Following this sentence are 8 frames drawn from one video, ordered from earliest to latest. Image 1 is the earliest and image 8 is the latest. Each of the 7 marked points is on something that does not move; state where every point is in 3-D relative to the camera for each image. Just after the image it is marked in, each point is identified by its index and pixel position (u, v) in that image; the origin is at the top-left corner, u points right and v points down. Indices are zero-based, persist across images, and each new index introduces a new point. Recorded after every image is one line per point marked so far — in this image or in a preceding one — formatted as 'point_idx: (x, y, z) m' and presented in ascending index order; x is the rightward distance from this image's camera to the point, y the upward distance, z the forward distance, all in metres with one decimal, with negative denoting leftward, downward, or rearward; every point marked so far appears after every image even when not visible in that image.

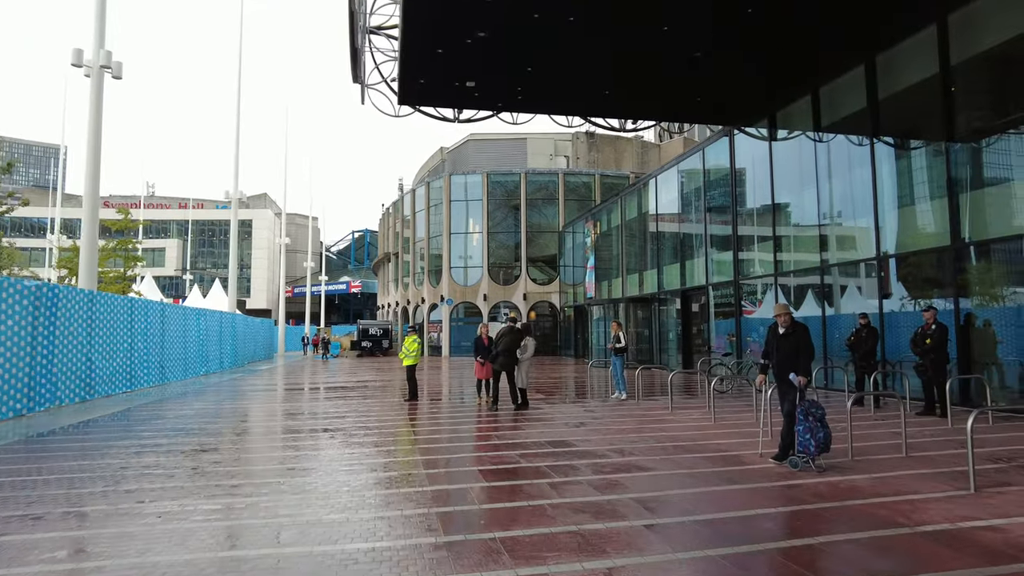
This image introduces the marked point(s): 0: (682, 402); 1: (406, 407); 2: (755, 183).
0: (+3.3, -2.2, +12.6) m
1: (-2.2, -2.4, +13.4) m
2: (+6.6, +2.6, +18.1) m
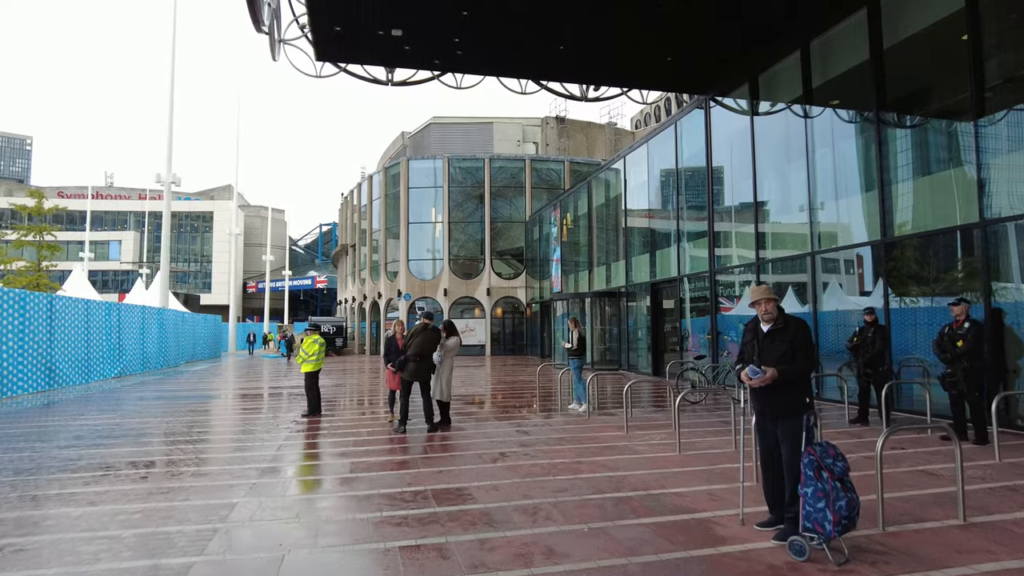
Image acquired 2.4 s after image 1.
0: (+2.0, -2.0, +10.2) m
1: (-3.5, -2.2, +10.8) m
2: (+5.3, +2.8, +15.8) m
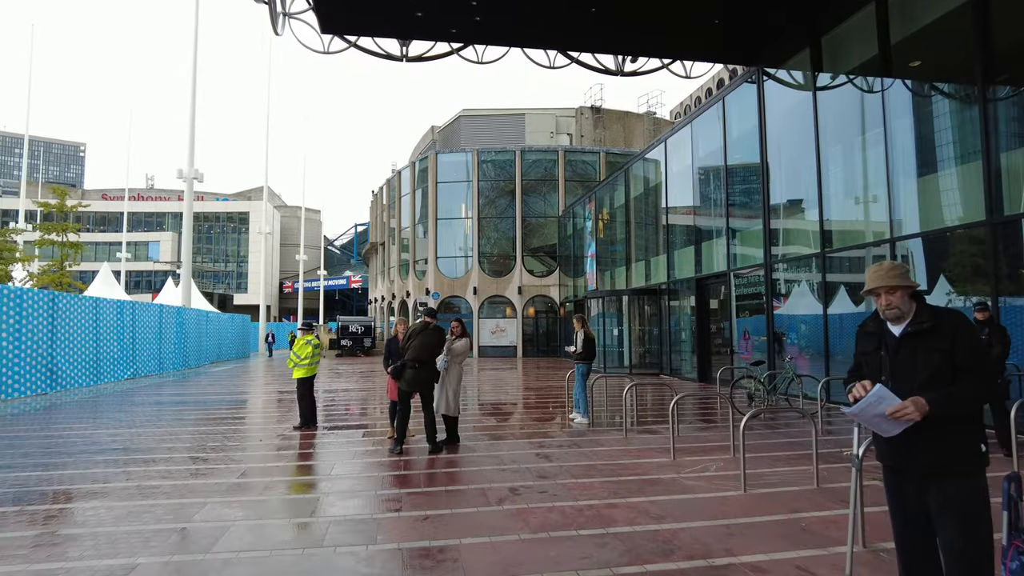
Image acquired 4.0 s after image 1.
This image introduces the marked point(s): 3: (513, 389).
0: (+2.3, -1.9, +8.5) m
1: (-3.1, -2.1, +9.4) m
2: (+5.9, +2.9, +13.8) m
3: (0.0, -2.9, +18.5) m
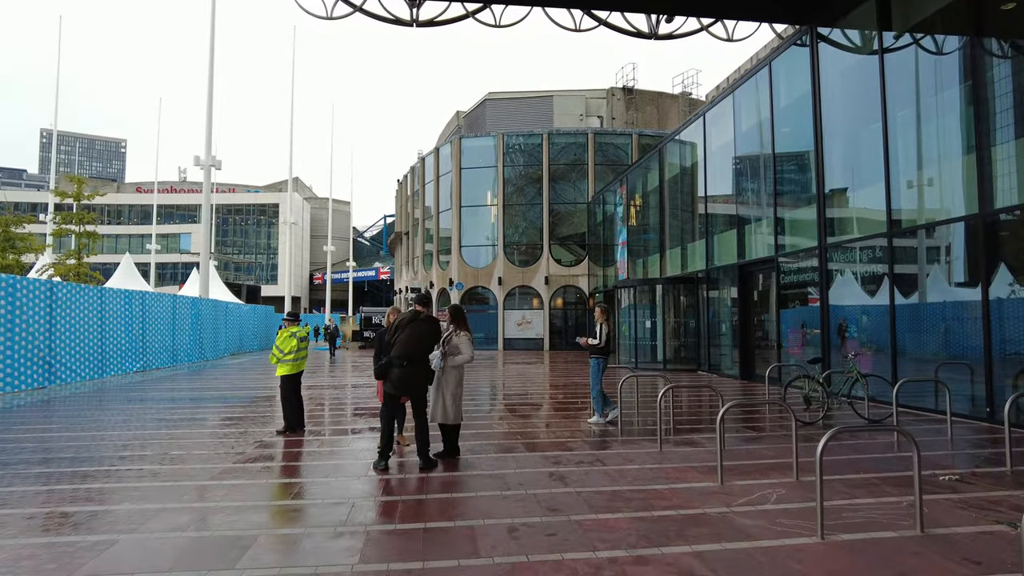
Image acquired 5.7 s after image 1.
0: (+2.5, -1.7, +7.1) m
1: (-2.9, -1.9, +8.2) m
2: (+6.2, +3.2, +12.2) m
3: (+0.6, -2.6, +17.2) m
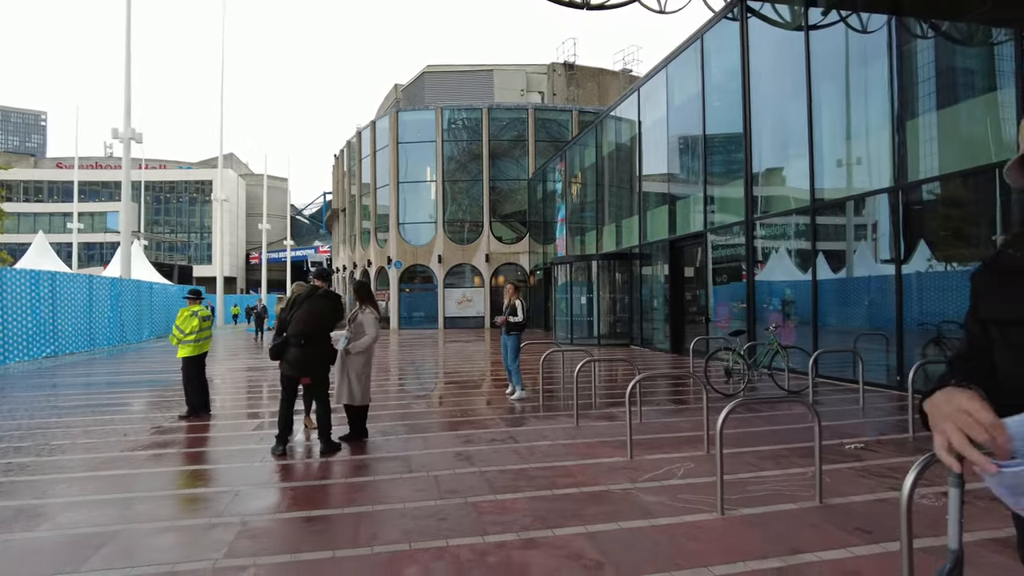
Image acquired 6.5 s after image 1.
0: (+1.6, -1.4, +7.0) m
1: (-3.9, -1.7, +7.7) m
2: (+4.9, +3.7, +12.2) m
3: (-1.1, -2.0, +17.0) m
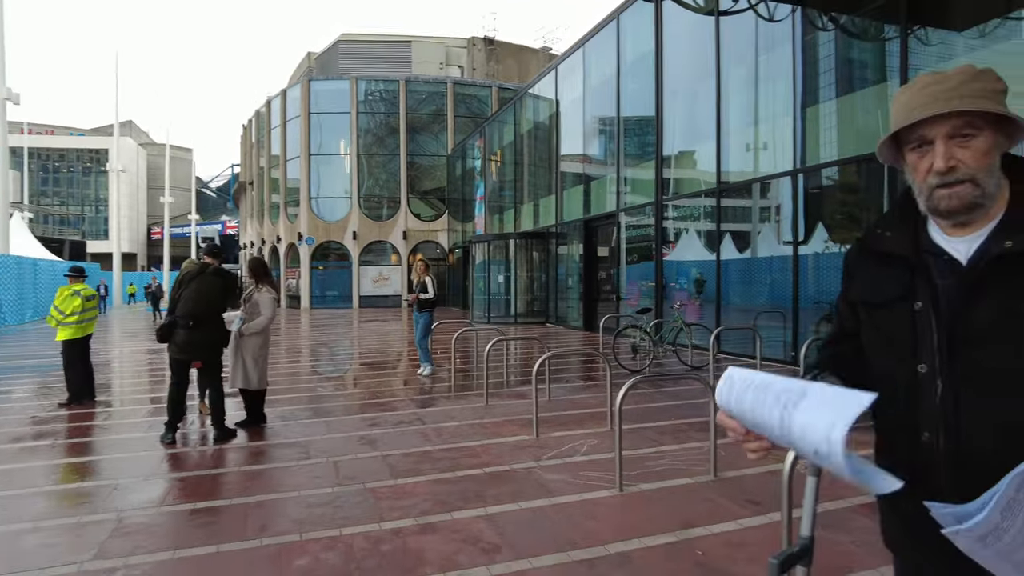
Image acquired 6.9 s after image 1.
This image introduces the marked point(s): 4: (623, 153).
0: (+0.6, -1.2, +7.0) m
1: (-5.0, -1.4, +7.1) m
2: (+3.3, +4.1, +12.5) m
3: (-3.2, -1.4, +16.7) m
4: (+2.5, +3.1, +14.3) m
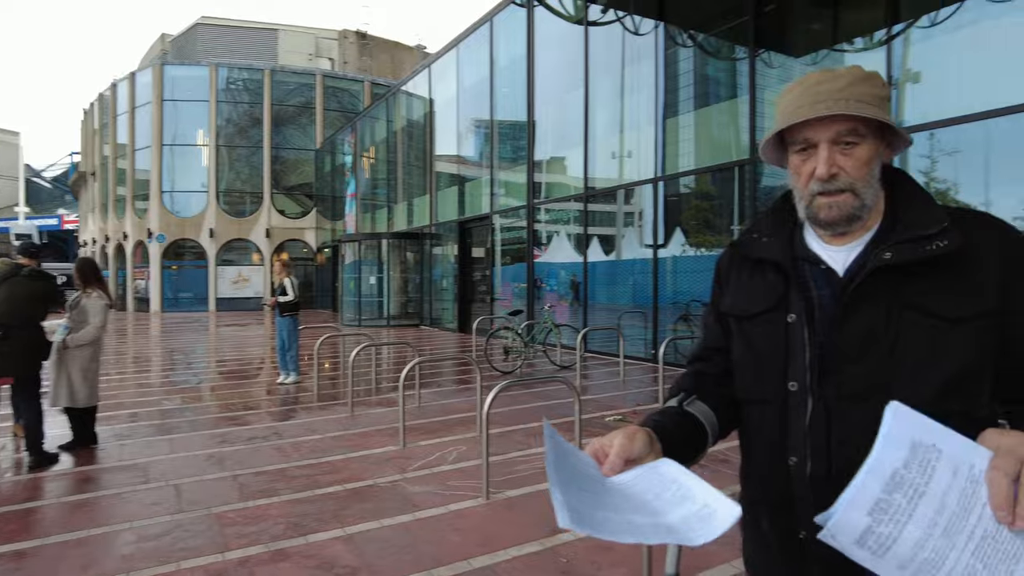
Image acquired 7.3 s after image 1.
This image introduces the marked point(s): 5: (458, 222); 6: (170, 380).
0: (-0.8, -1.2, +6.9) m
1: (-6.3, -1.4, +6.0) m
2: (+0.8, +4.1, +12.7) m
3: (-6.3, -1.5, +15.6) m
4: (-0.3, +3.0, +14.4) m
5: (-1.3, +1.6, +15.8) m
6: (-5.5, -1.5, +10.5) m
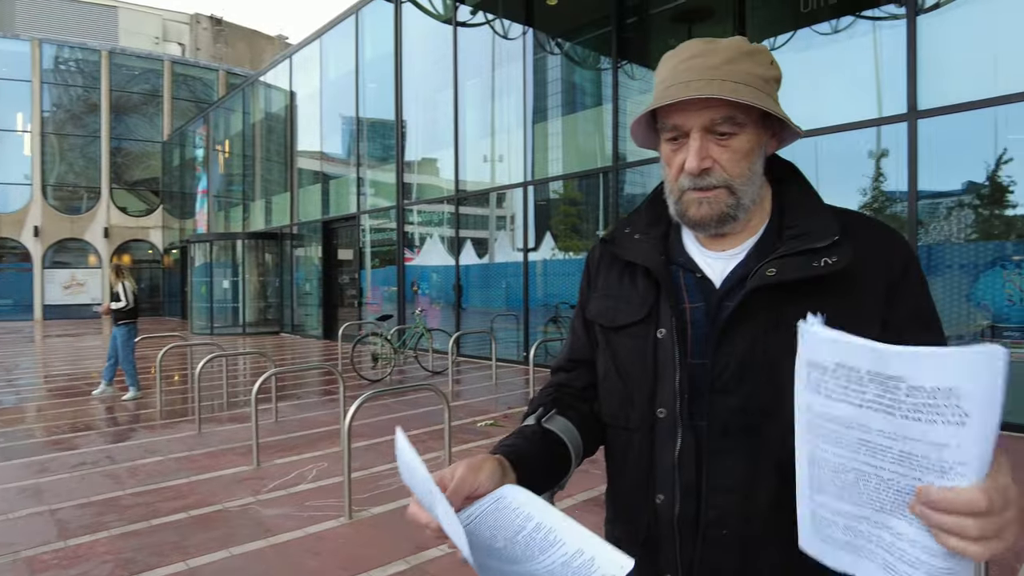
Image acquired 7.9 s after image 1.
0: (-2.1, -1.3, +6.4) m
1: (-7.3, -1.5, +4.5) m
2: (-1.7, +4.0, +12.5) m
3: (-9.3, -1.6, +13.9) m
4: (-3.1, +3.0, +13.9) m
5: (-4.3, +1.5, +15.1) m
6: (-7.4, -1.6, +9.0) m
